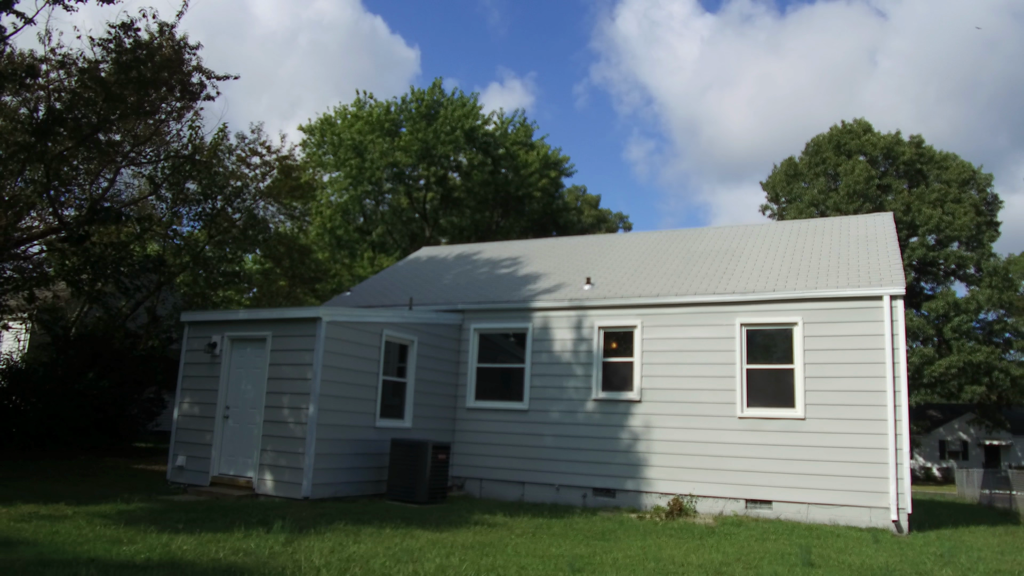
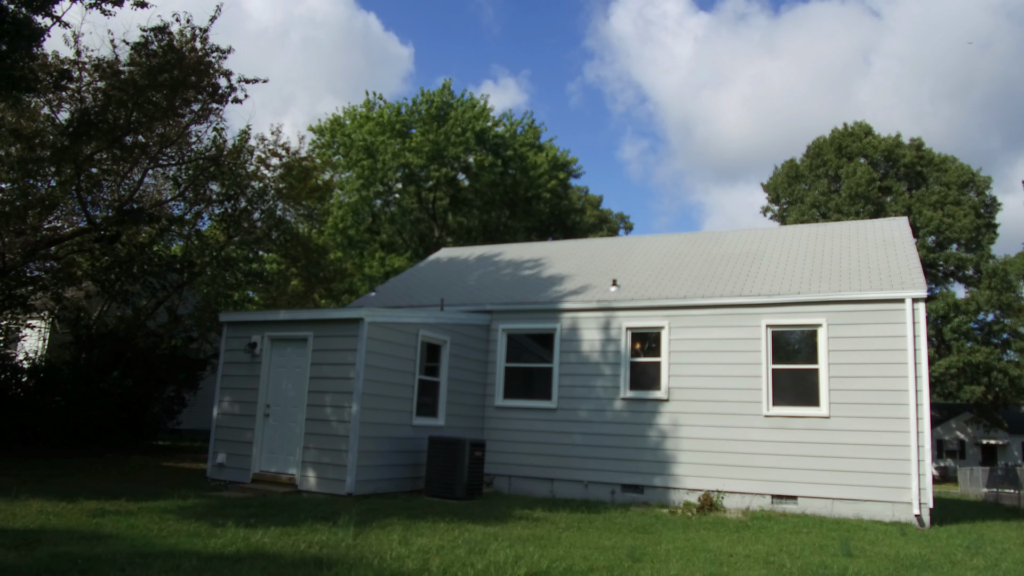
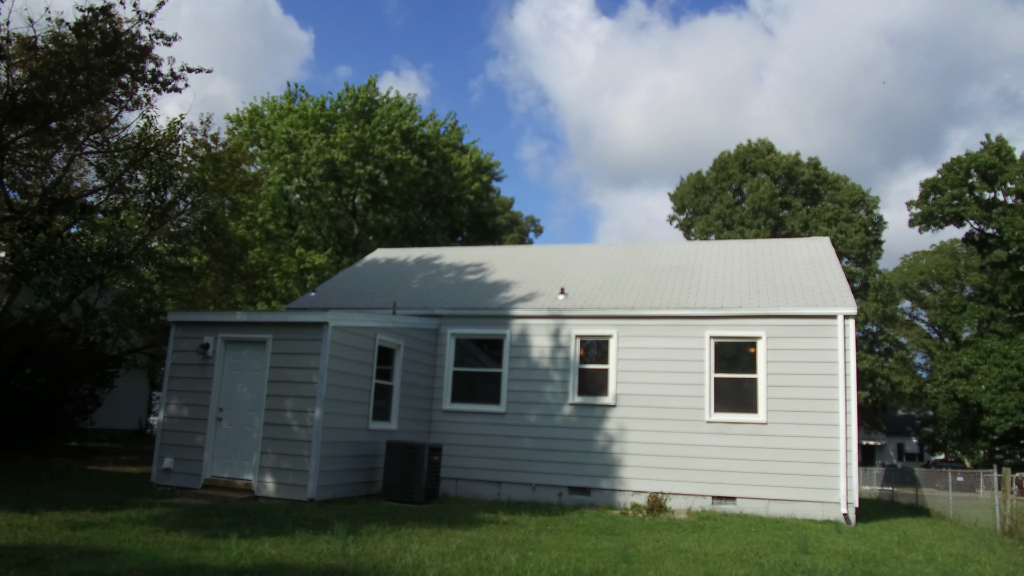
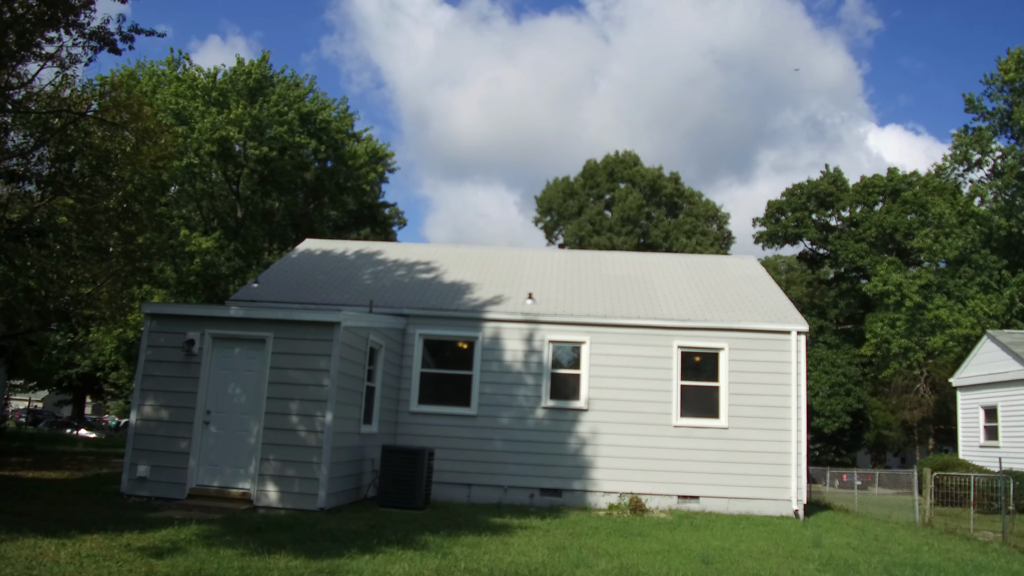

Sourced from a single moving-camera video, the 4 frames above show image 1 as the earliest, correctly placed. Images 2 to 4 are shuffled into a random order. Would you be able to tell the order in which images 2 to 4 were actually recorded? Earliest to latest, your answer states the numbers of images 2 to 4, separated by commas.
2, 3, 4
